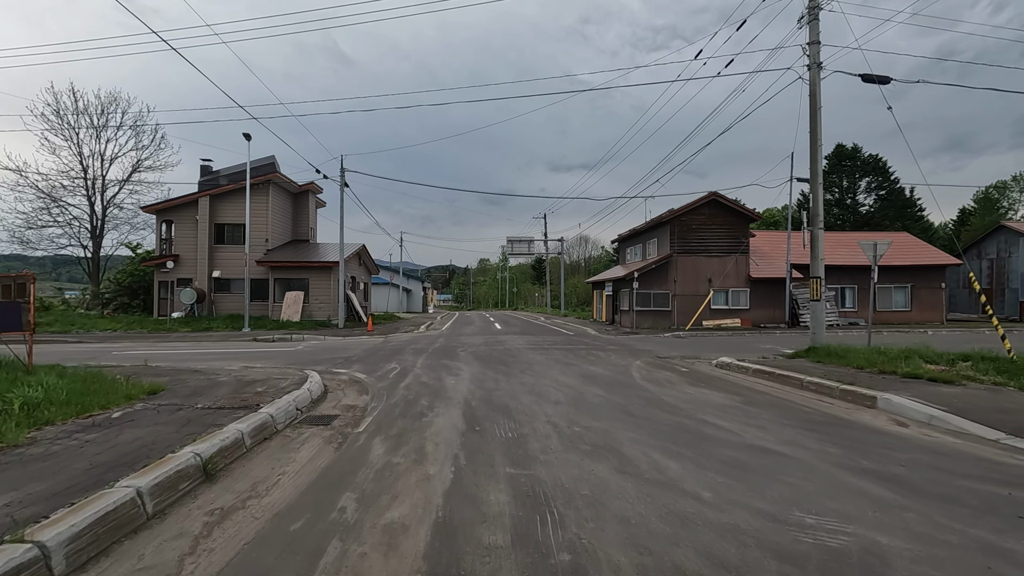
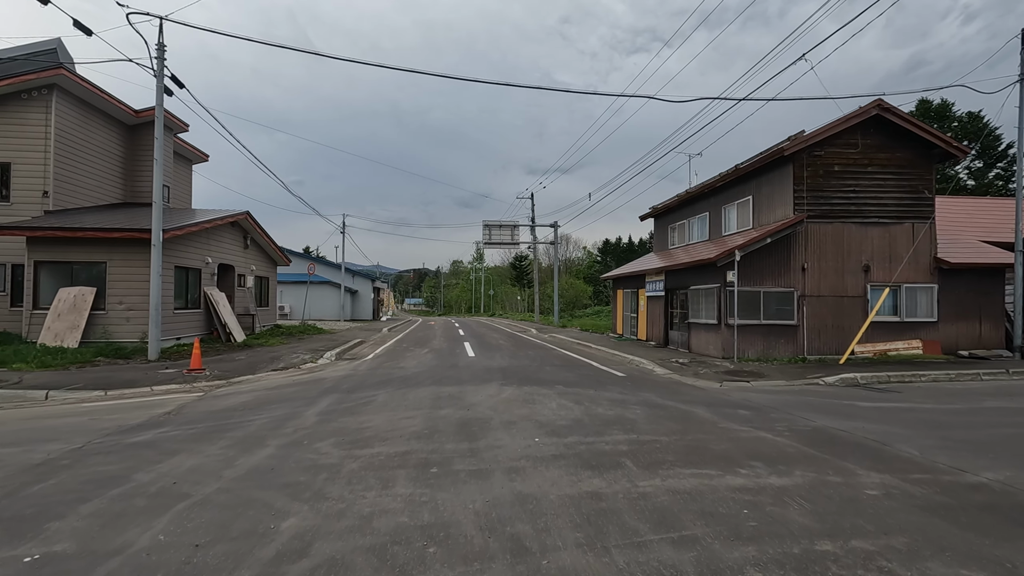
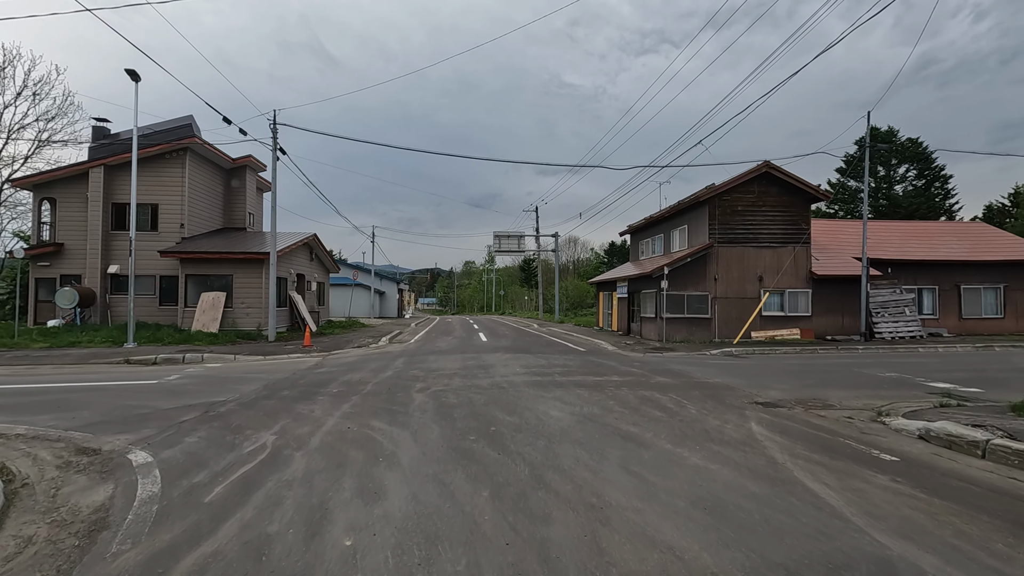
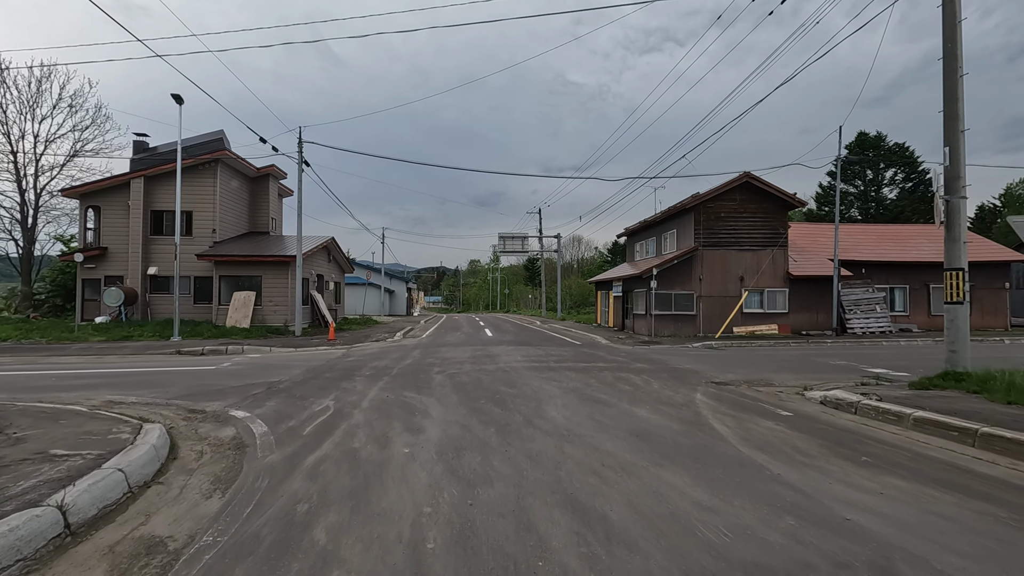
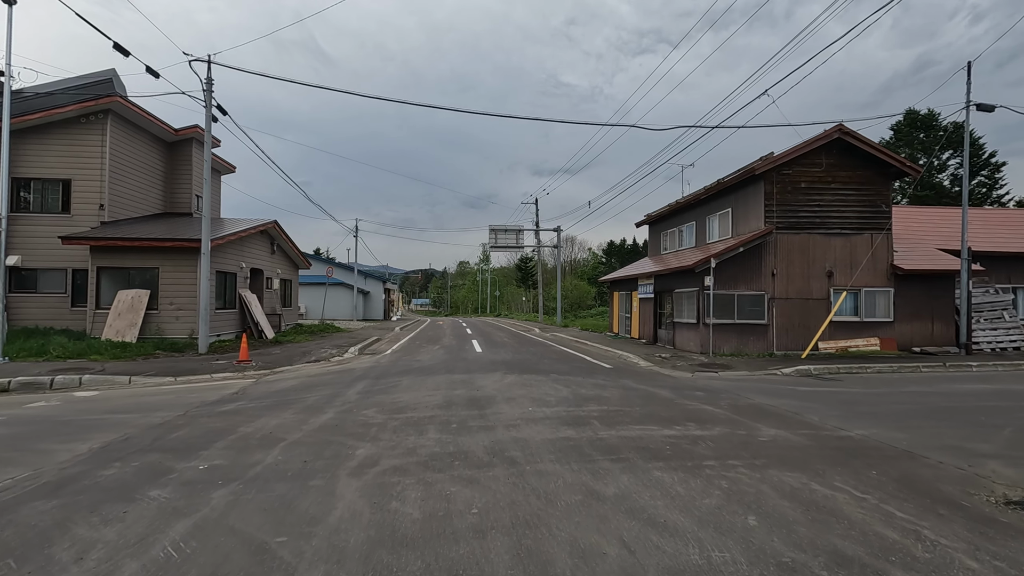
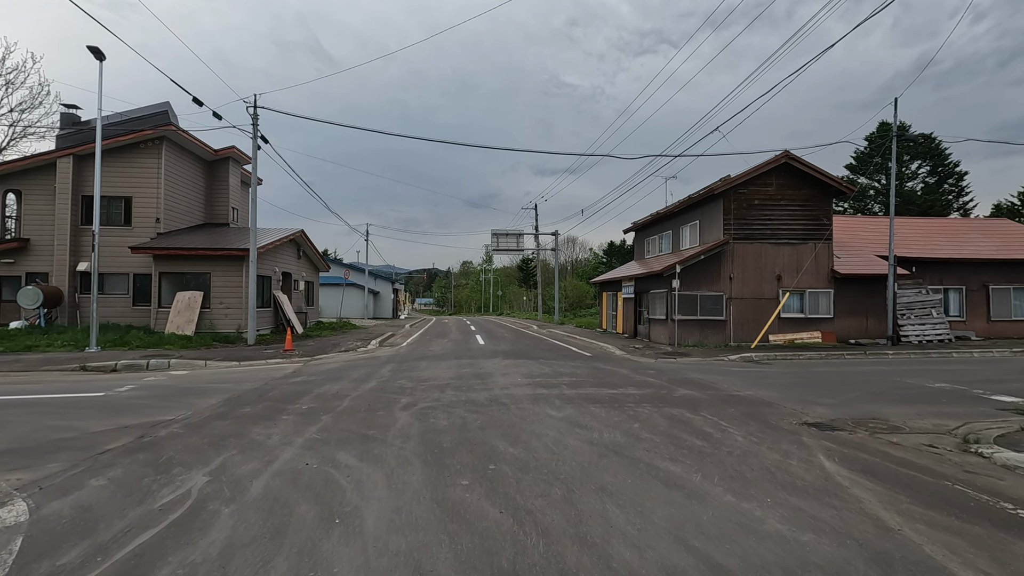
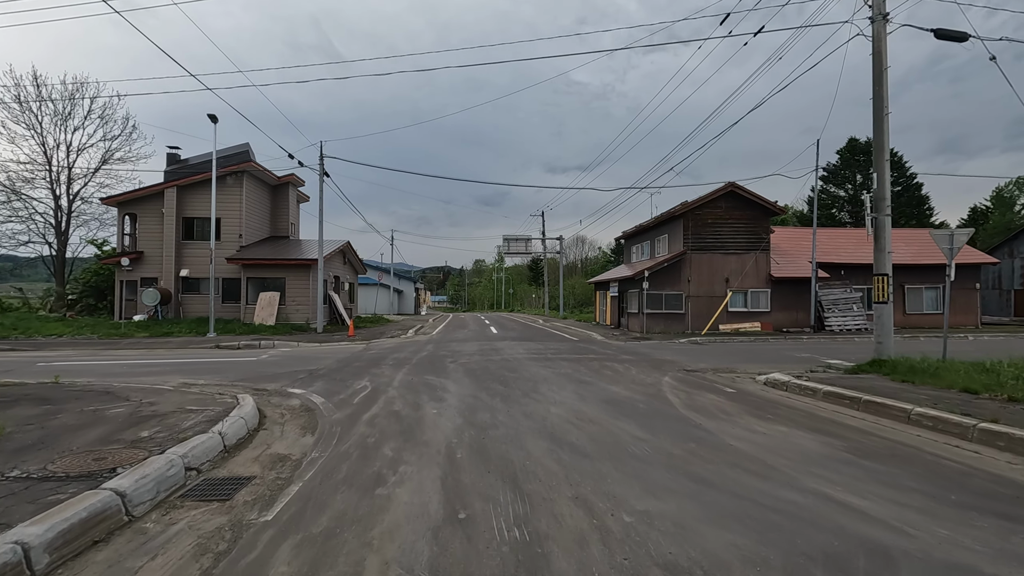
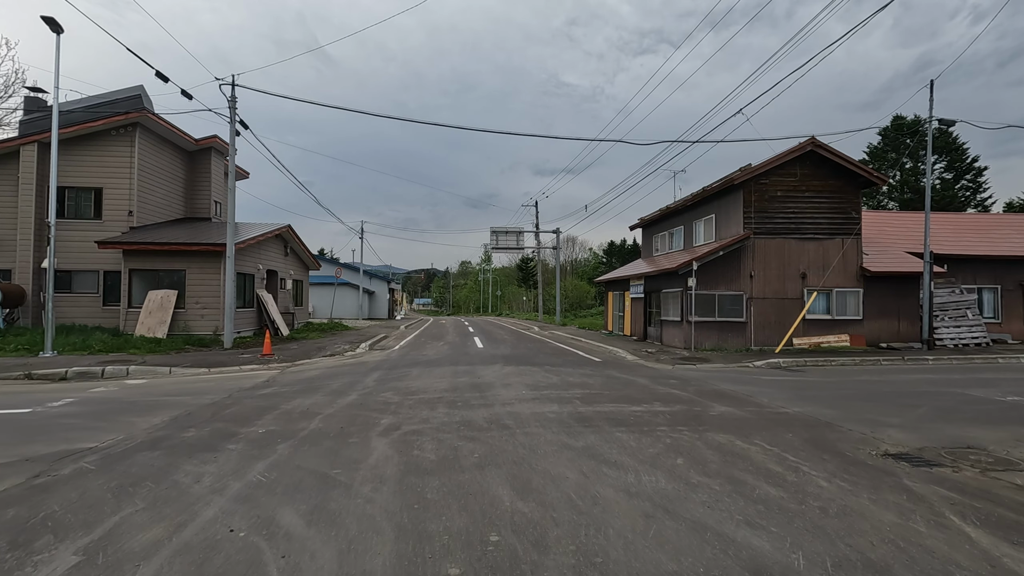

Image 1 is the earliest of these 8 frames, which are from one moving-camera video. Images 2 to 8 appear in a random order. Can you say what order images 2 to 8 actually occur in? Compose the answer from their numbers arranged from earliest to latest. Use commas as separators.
7, 4, 3, 6, 8, 5, 2
